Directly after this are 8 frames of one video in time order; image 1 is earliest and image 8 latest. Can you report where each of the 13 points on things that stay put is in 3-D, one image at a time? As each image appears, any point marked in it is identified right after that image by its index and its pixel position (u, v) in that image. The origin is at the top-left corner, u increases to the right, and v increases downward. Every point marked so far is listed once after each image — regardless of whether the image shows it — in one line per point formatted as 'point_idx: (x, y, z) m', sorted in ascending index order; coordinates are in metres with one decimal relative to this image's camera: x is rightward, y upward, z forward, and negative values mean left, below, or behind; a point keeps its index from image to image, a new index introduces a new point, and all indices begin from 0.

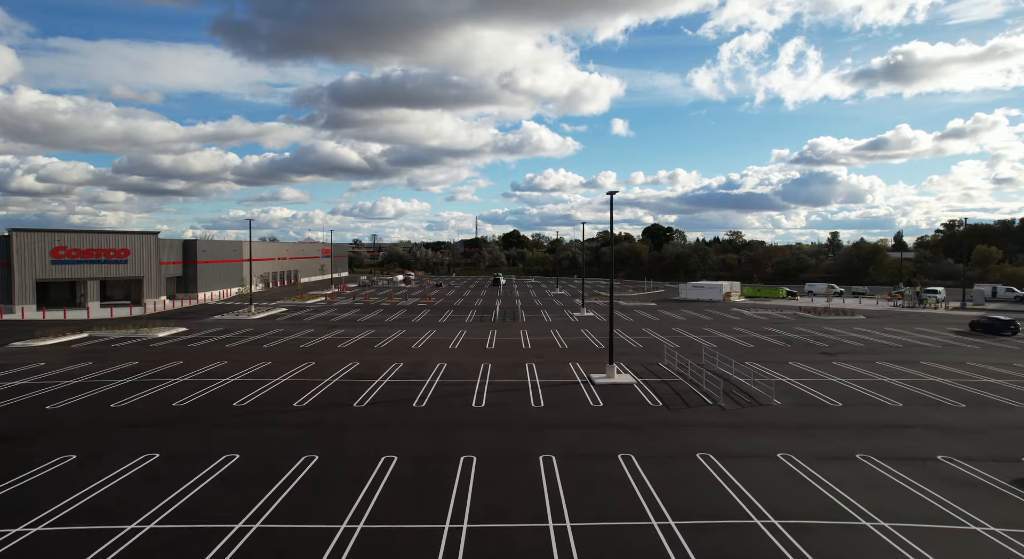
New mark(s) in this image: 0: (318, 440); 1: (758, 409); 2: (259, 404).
0: (-5.0, -4.1, +16.4) m
1: (+7.1, -3.7, +18.3) m
2: (-7.6, -3.8, +19.2) m
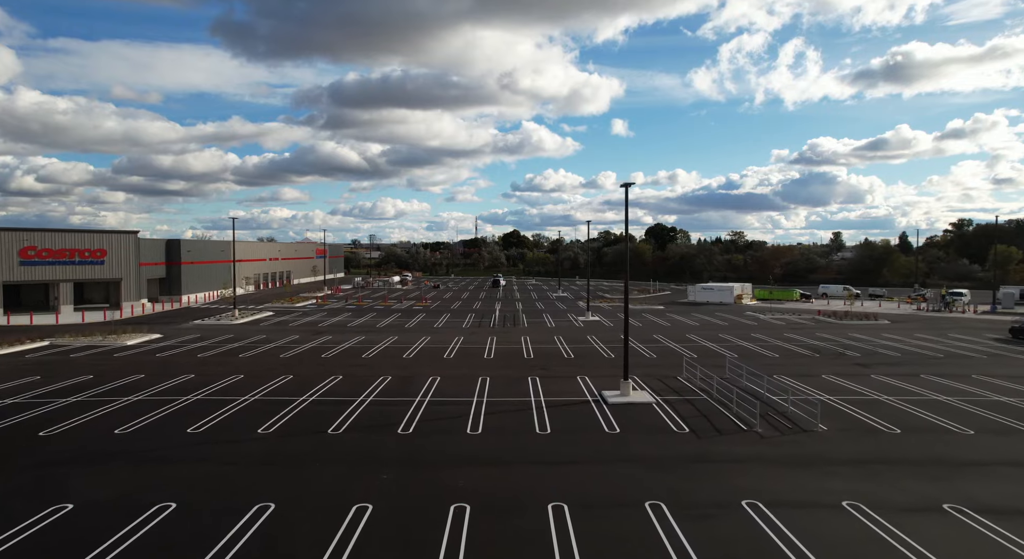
0: (-4.9, -4.3, +13.6) m
1: (+7.1, -3.8, +15.6) m
2: (-7.6, -4.0, +16.5) m
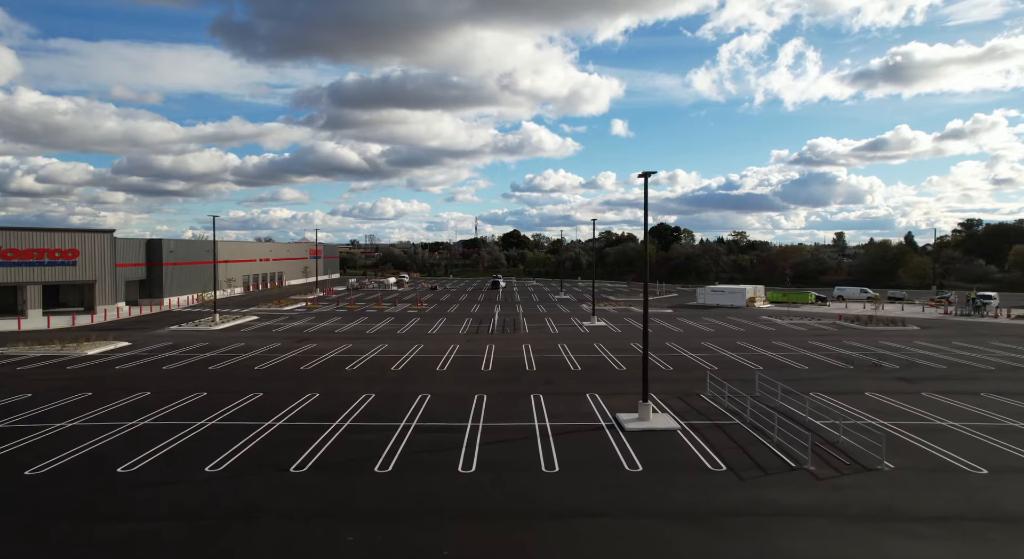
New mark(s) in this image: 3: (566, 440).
0: (-4.9, -4.4, +10.7) m
1: (+7.1, -4.0, +12.7) m
2: (-7.6, -4.1, +13.6) m
3: (+1.3, -4.0, +16.0) m
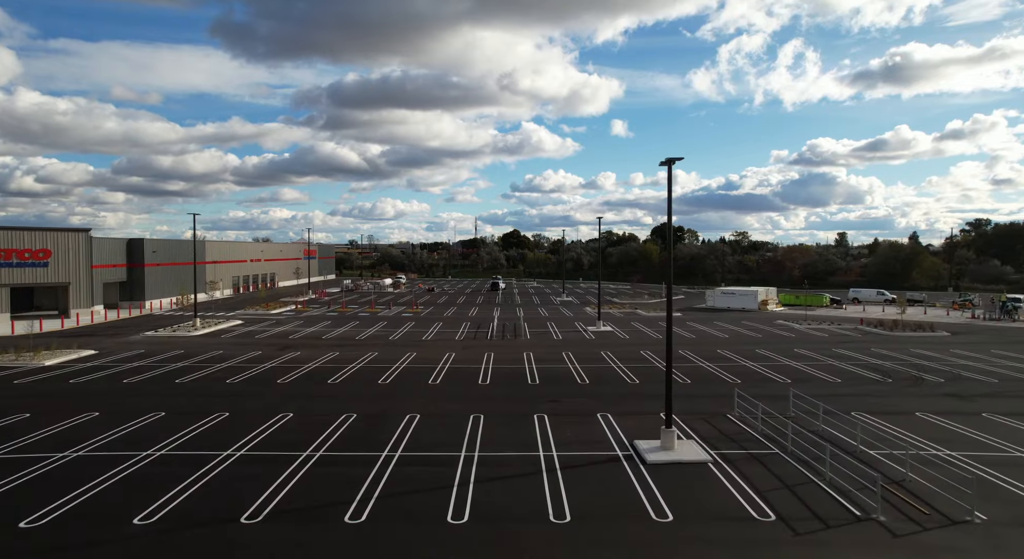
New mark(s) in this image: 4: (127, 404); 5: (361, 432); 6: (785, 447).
0: (-4.9, -4.5, +8.2) m
1: (+7.1, -4.1, +10.2) m
2: (-7.5, -4.2, +11.0) m
3: (+1.4, -4.1, +13.4) m
4: (-12.0, -3.9, +19.9) m
5: (-4.0, -4.0, +17.0) m
6: (+6.3, -3.9, +14.8) m
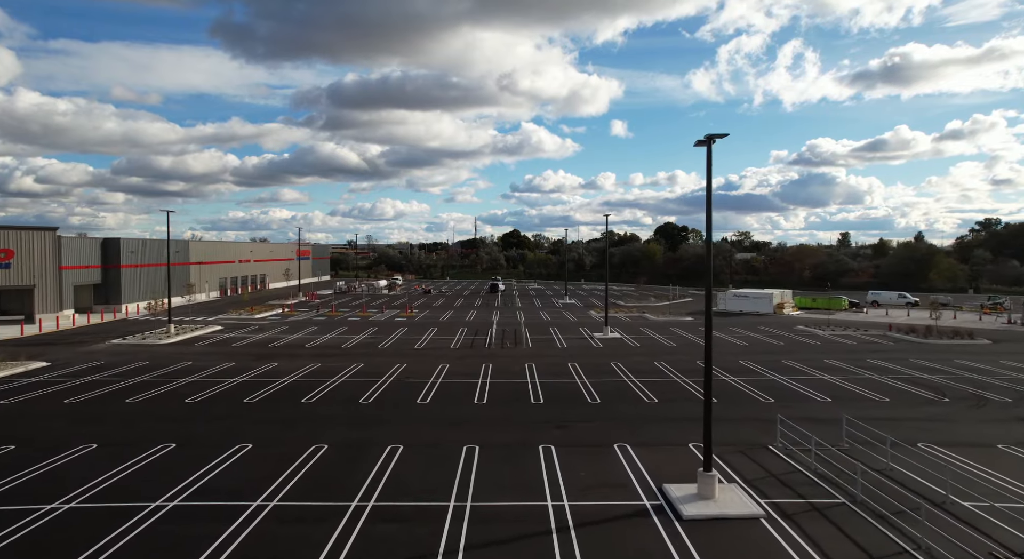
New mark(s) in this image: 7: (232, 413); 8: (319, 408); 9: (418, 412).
0: (-4.9, -4.6, +5.3) m
1: (+7.2, -4.2, +7.2) m
2: (-7.5, -4.3, +8.1) m
3: (+1.4, -4.3, +10.5) m
4: (-11.9, -4.0, +16.9) m
5: (-4.0, -4.2, +14.1) m
6: (+6.4, -4.0, +11.9) m
7: (-8.3, -4.0, +19.1) m
8: (-6.0, -4.0, +19.7) m
9: (-2.9, -4.0, +19.6) m
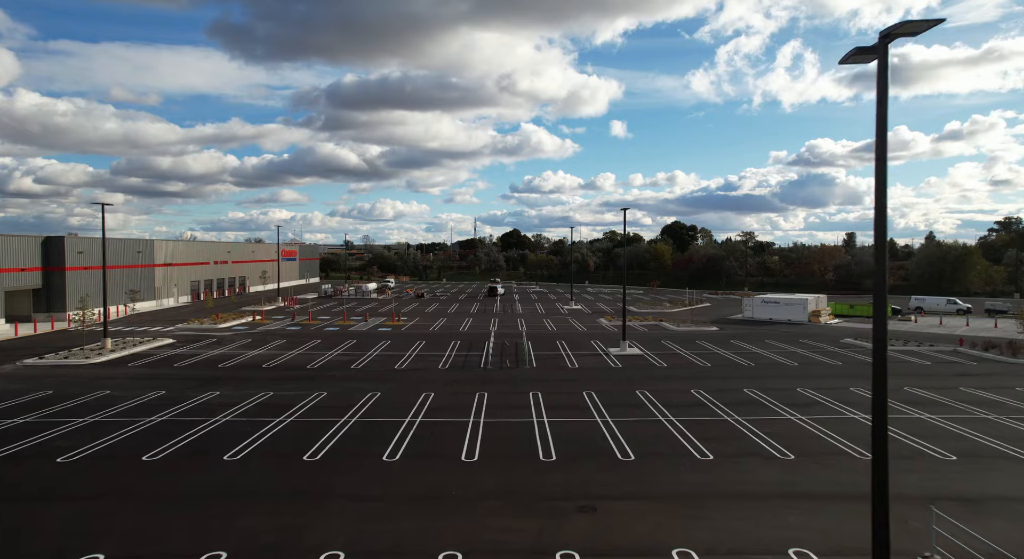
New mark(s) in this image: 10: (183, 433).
0: (-4.8, -4.9, -0.4) m
1: (+7.2, -4.4, +1.6) m
2: (-7.5, -4.6, +2.5) m
3: (+1.4, -4.5, +4.9) m
4: (-11.9, -4.2, +11.3) m
5: (-3.9, -4.4, +8.5) m
6: (+6.4, -4.3, +6.3) m
7: (-8.3, -4.2, +13.5) m
8: (-5.9, -4.2, +14.1) m
9: (-2.8, -4.3, +14.0) m
10: (-8.6, -4.1, +17.2) m
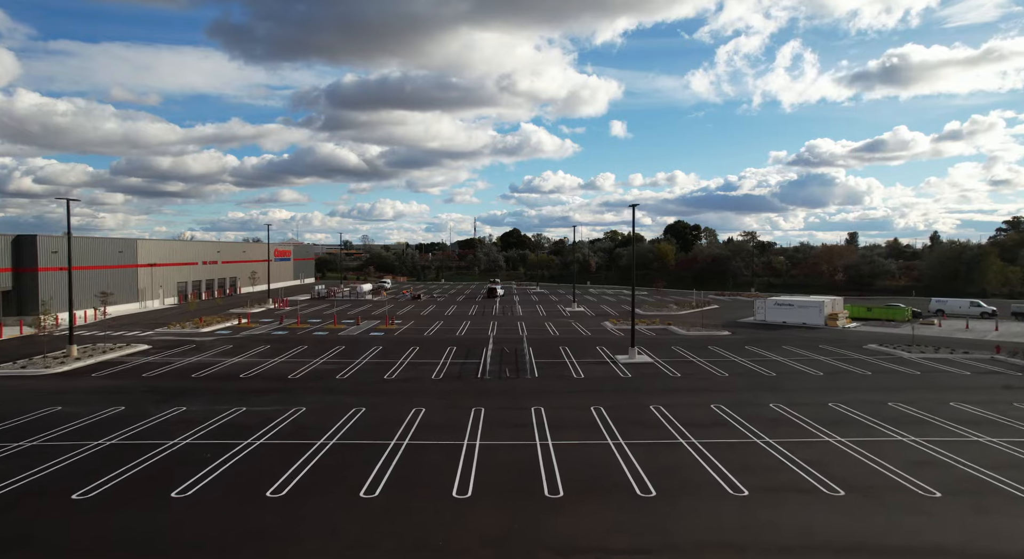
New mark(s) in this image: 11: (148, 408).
0: (-4.8, -5.0, -2.6) m
1: (+7.2, -4.5, -0.6) m
2: (-7.5, -4.7, +0.2) m
3: (+1.4, -4.6, +2.6) m
4: (-11.9, -4.3, +9.0) m
5: (-3.9, -4.5, +6.2) m
6: (+6.4, -4.4, +4.0) m
7: (-8.3, -4.3, +11.2) m
8: (-5.9, -4.3, +11.9) m
9: (-2.8, -4.4, +11.7) m
10: (-8.6, -4.2, +14.9) m
11: (-11.5, -4.0, +20.2) m
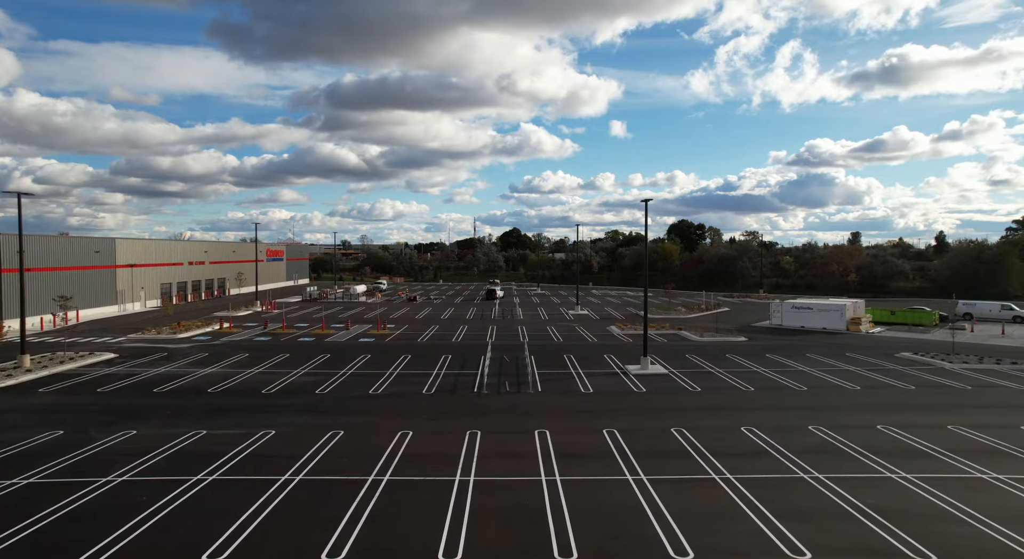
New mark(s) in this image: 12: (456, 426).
0: (-4.8, -5.1, -5.3) m
1: (+7.2, -4.6, -3.3) m
2: (-7.4, -4.8, -2.4) m
3: (+1.5, -4.7, 0.0) m
4: (-11.9, -4.4, +6.4) m
5: (-3.9, -4.6, +3.5) m
6: (+6.4, -4.5, +1.4) m
7: (-8.3, -4.4, +8.6) m
8: (-5.9, -4.4, +9.2) m
9: (-2.8, -4.5, +9.0) m
10: (-8.6, -4.3, +12.2) m
11: (-11.5, -4.1, +17.5) m
12: (-1.6, -4.1, +18.0) m
